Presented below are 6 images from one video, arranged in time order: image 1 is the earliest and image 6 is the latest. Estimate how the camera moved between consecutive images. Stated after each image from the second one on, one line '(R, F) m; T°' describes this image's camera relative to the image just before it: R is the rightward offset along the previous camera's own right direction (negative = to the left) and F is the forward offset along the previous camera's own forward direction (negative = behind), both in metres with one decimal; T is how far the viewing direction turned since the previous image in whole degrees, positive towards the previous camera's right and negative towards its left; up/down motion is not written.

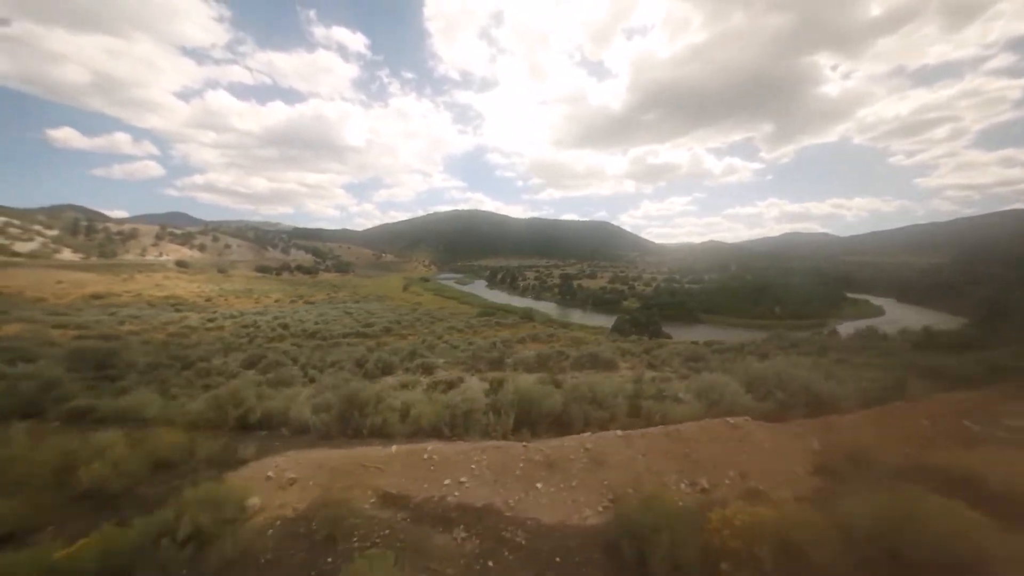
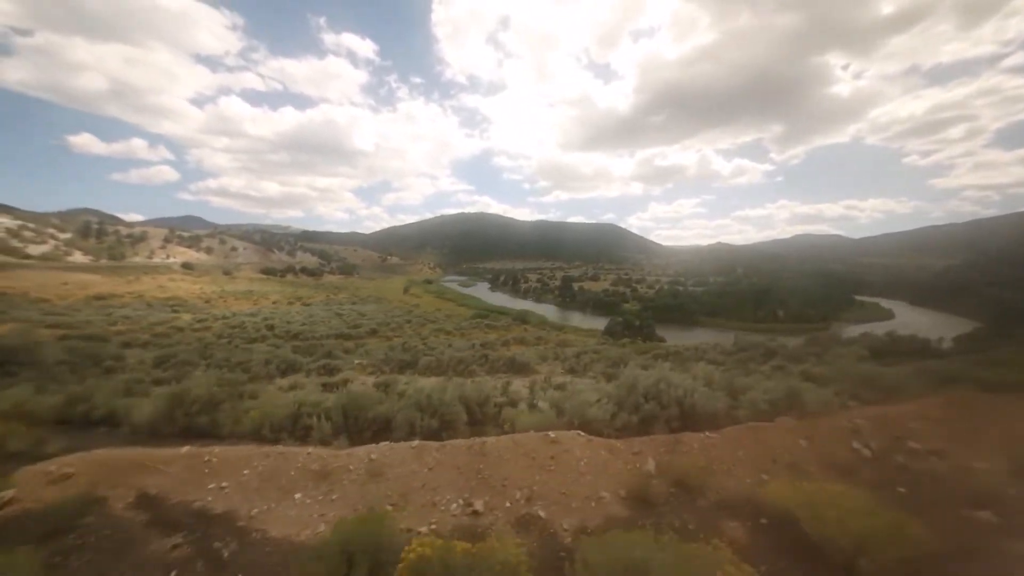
(+1.2, 0.0) m; -1°
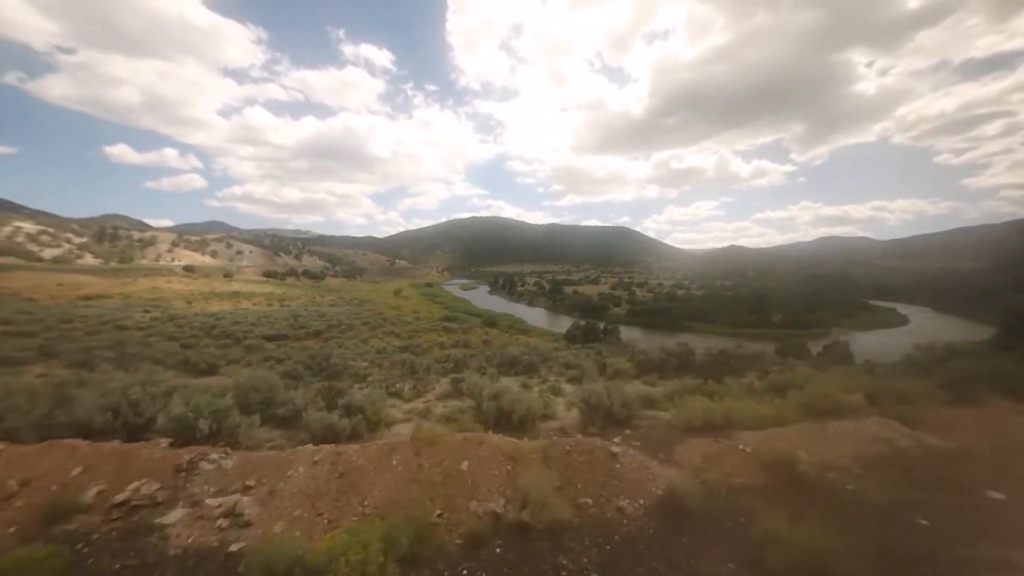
(+4.1, +0.2) m; -3°
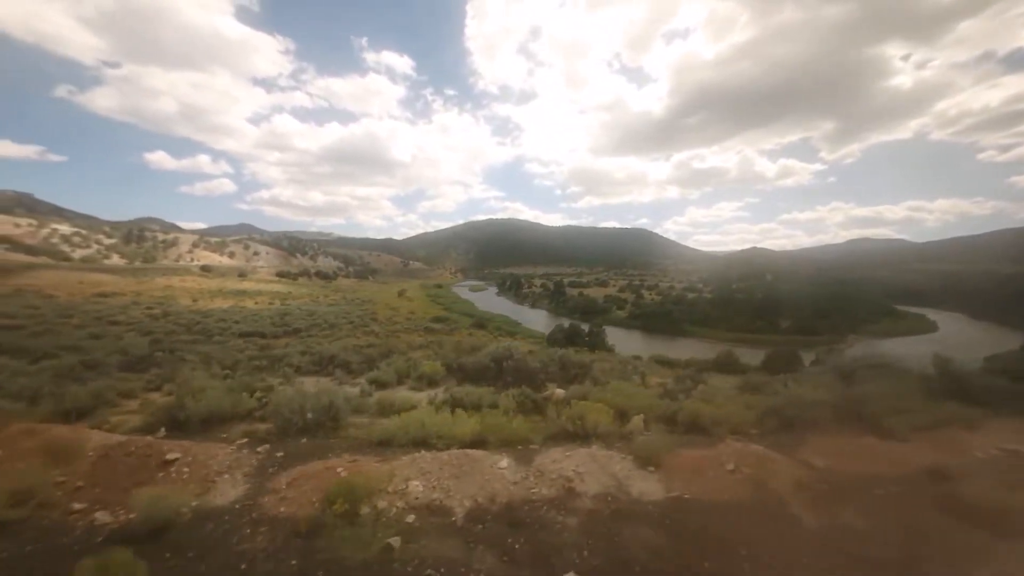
(+2.5, +0.1) m; -3°
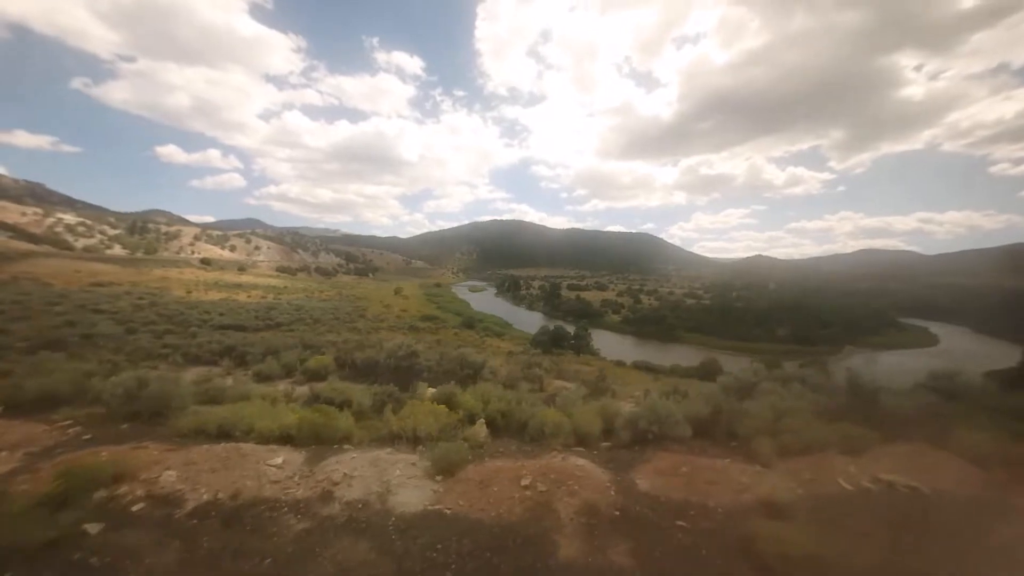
(+1.3, 0.0) m; -1°
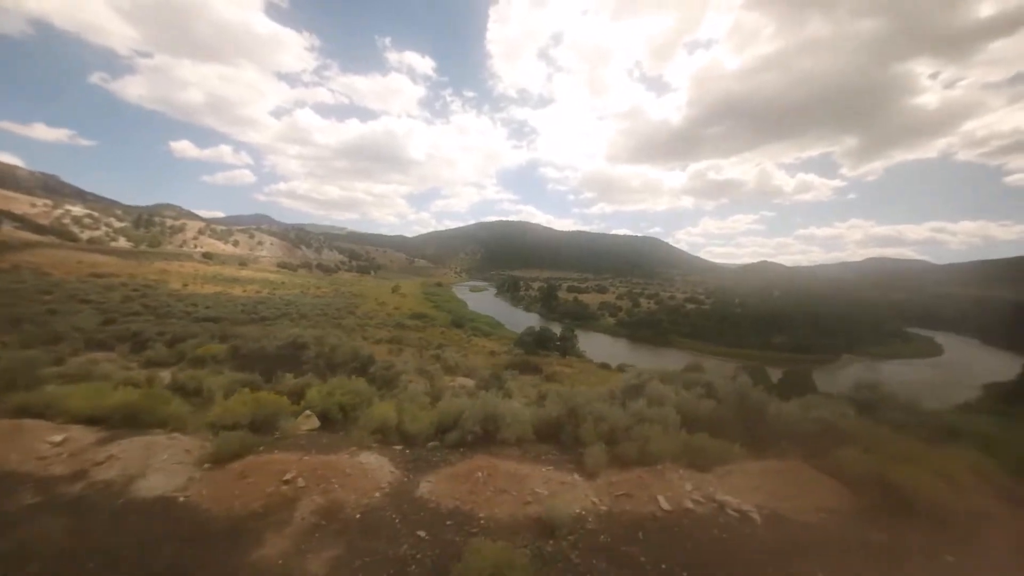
(+1.3, 0.0) m; -1°
